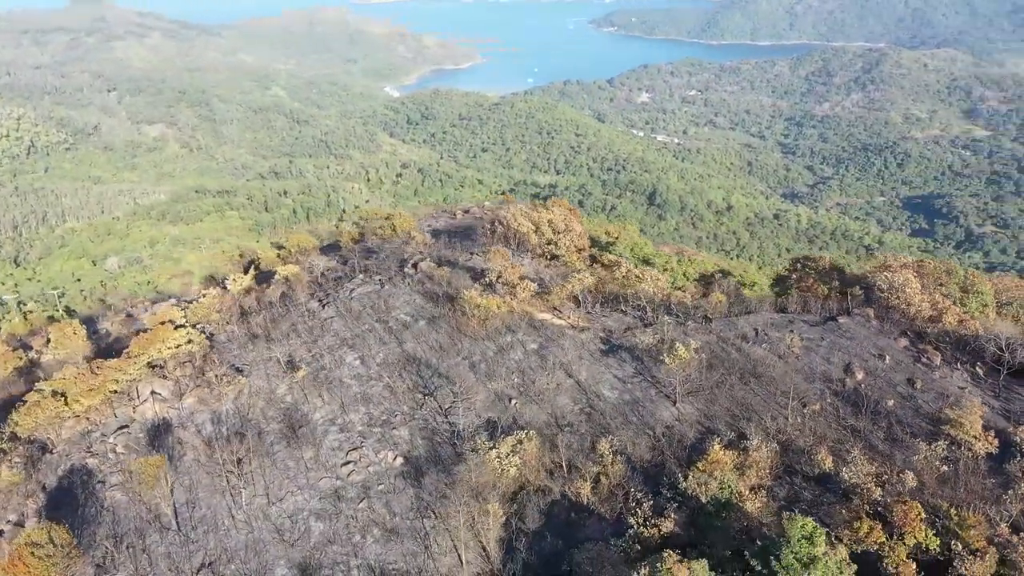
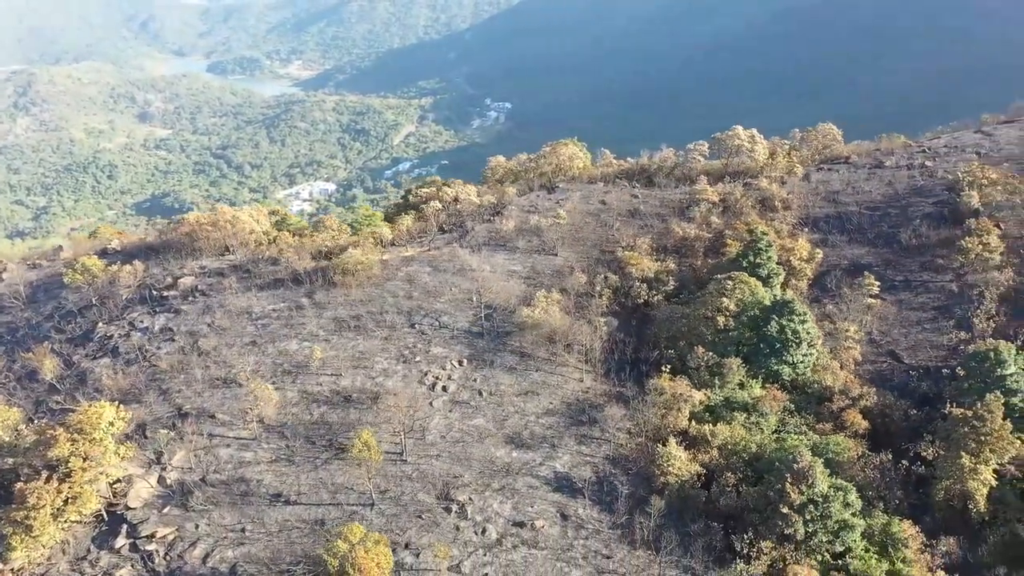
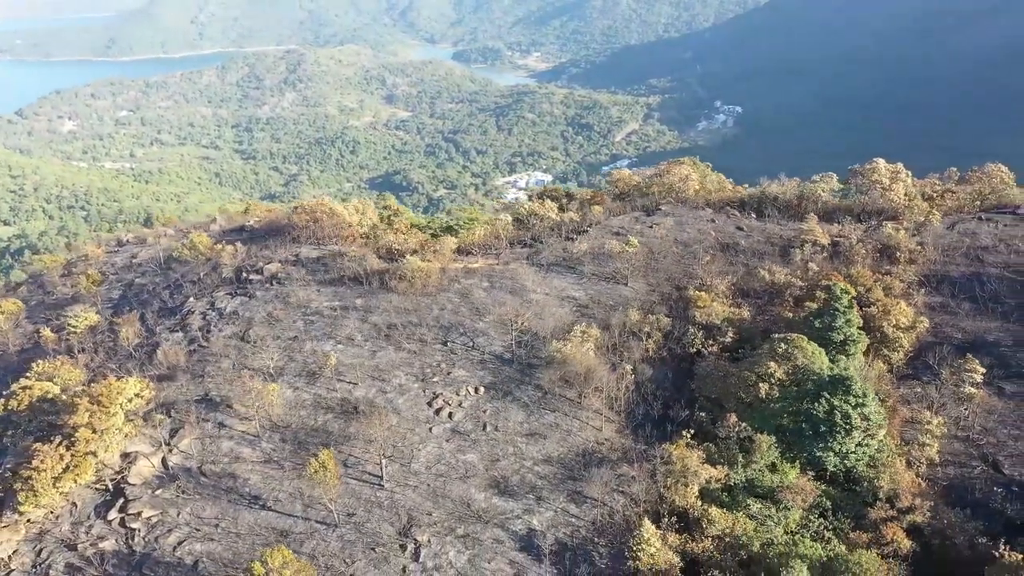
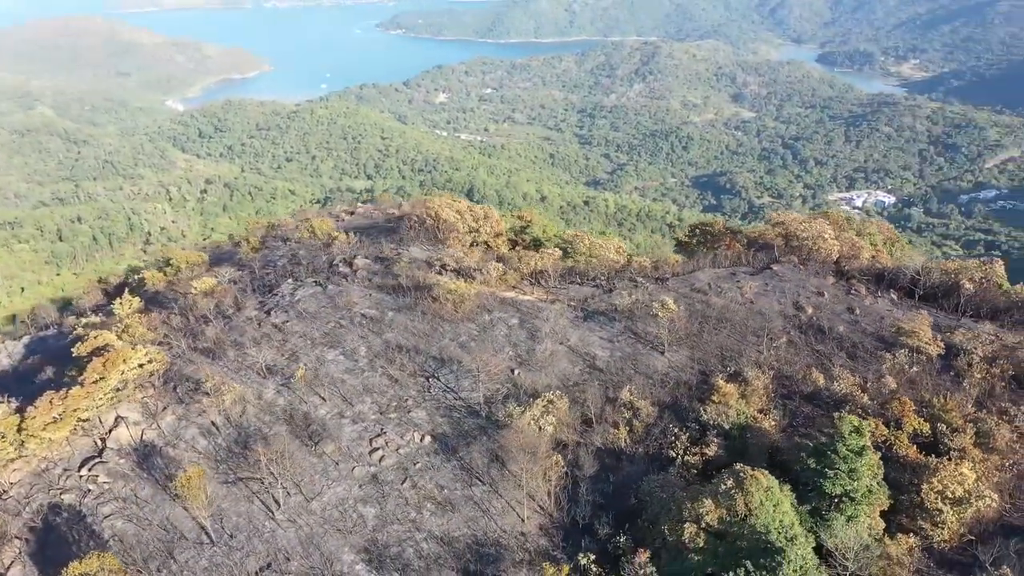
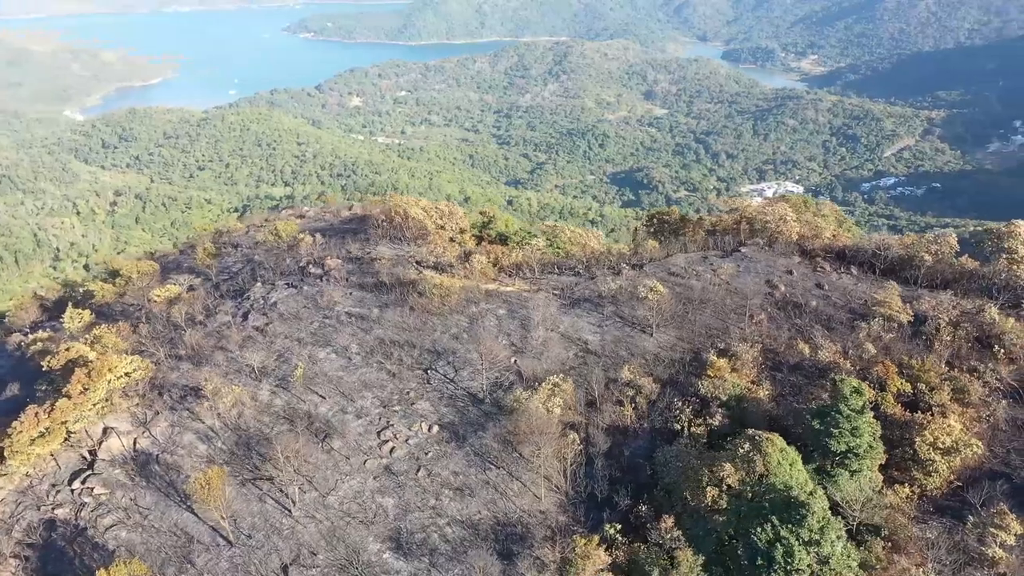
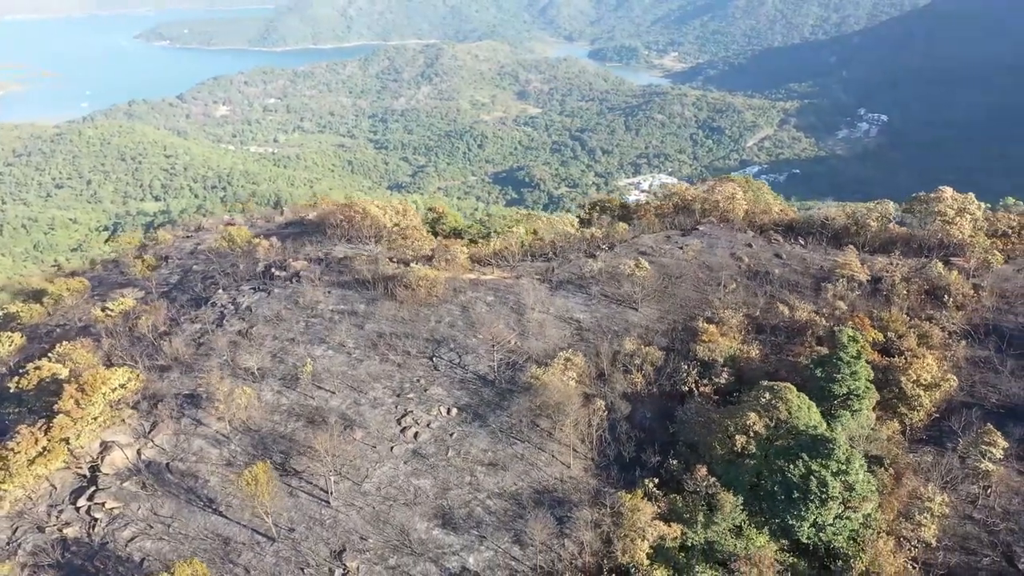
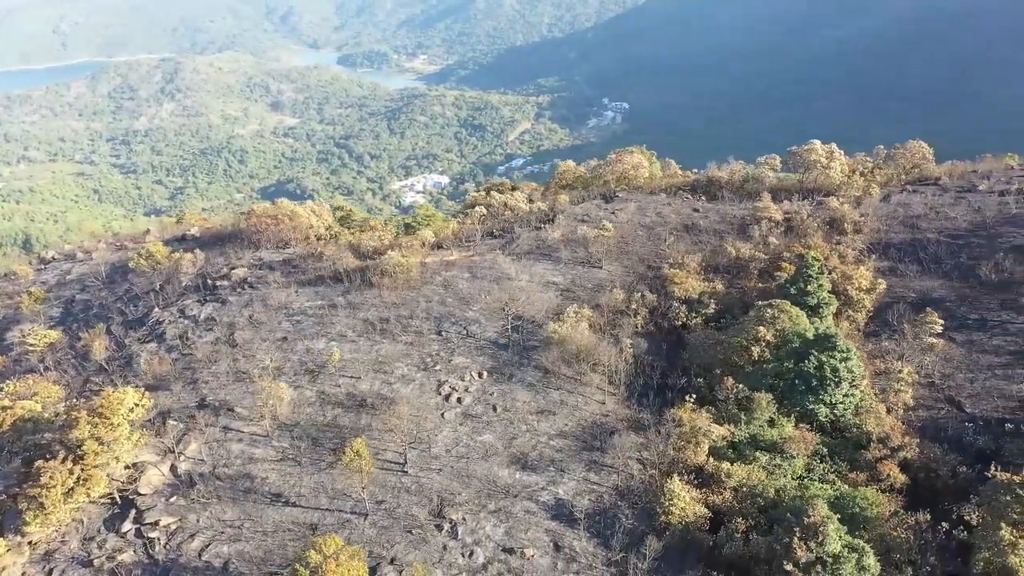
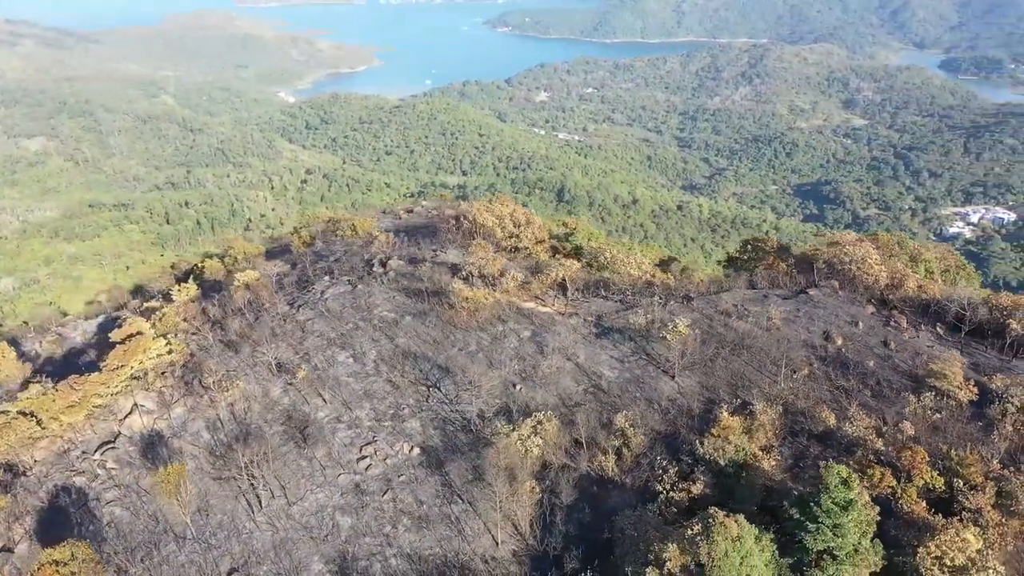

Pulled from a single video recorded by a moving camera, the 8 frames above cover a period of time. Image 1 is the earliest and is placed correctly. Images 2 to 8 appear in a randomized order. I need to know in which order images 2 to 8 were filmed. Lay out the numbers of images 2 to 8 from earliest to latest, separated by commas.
8, 4, 5, 6, 3, 7, 2
